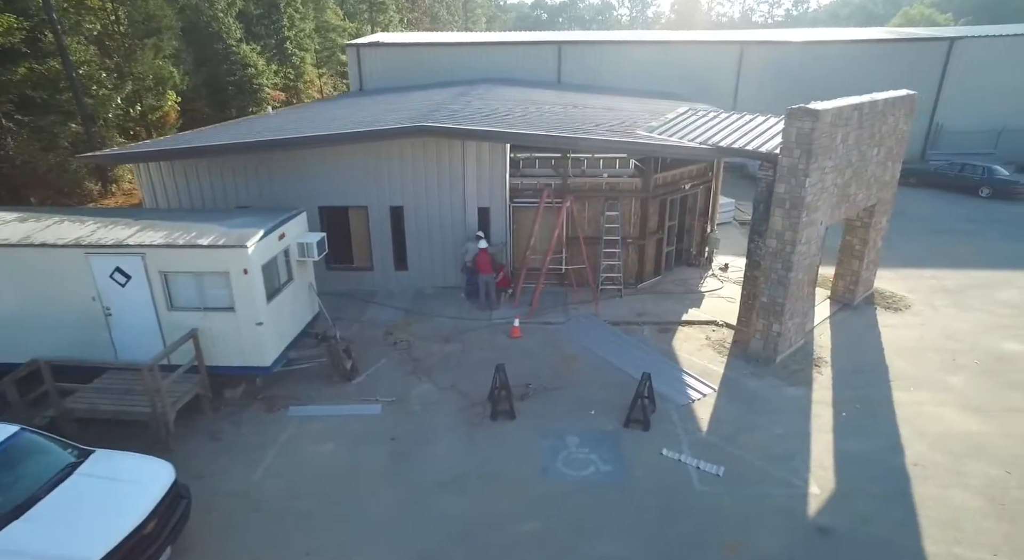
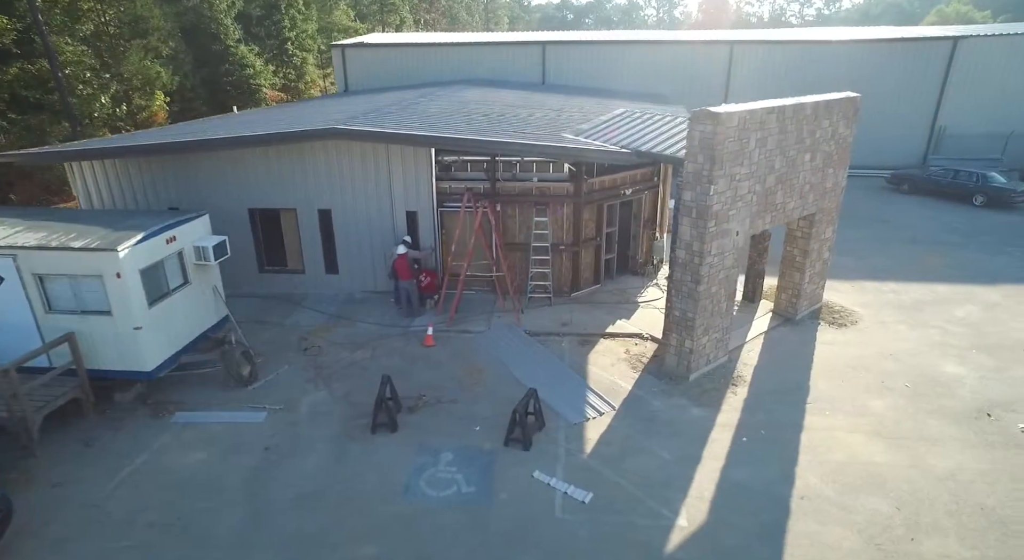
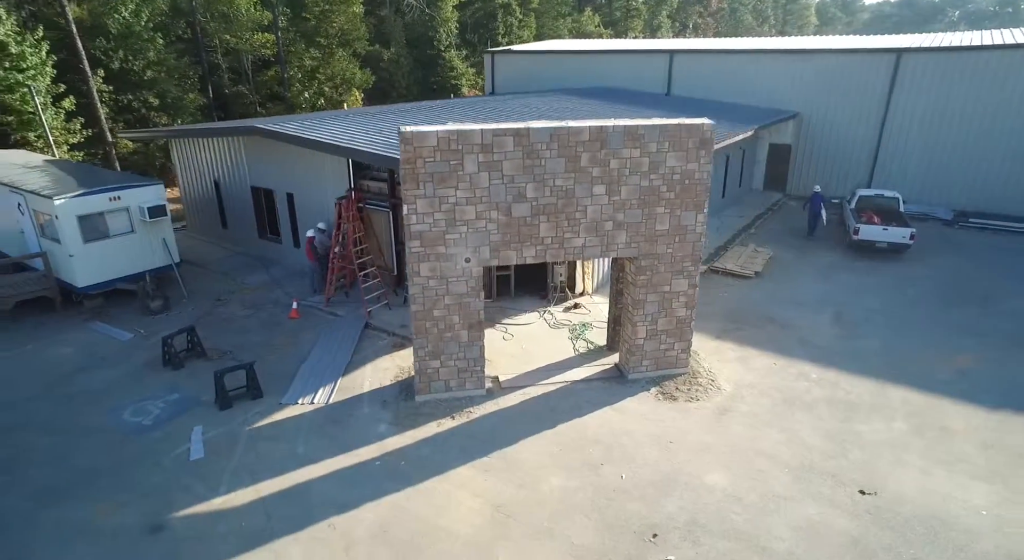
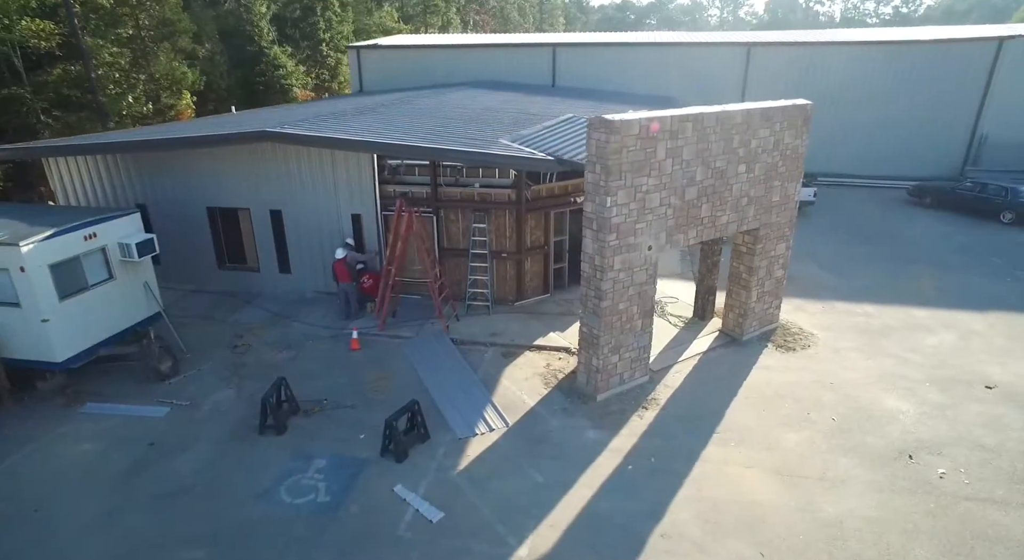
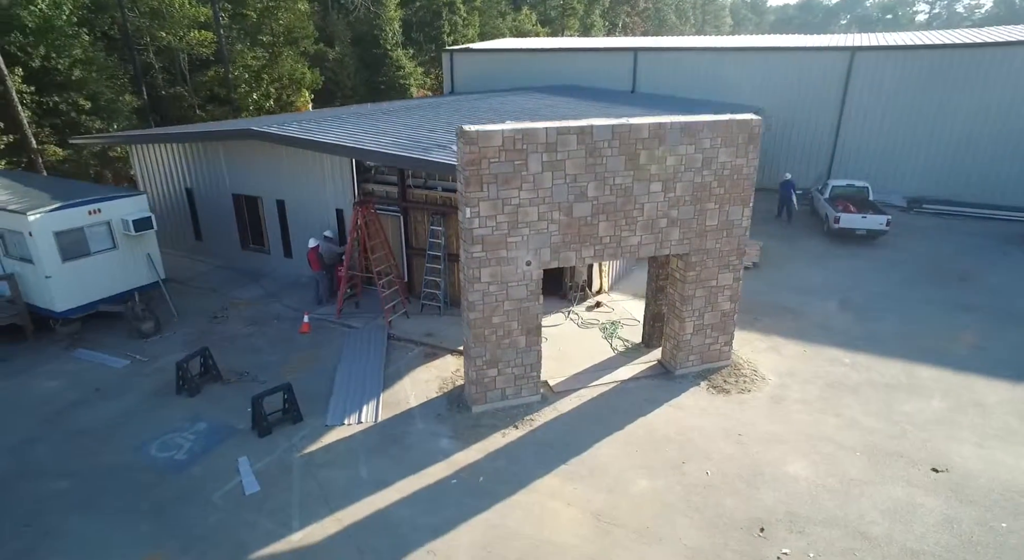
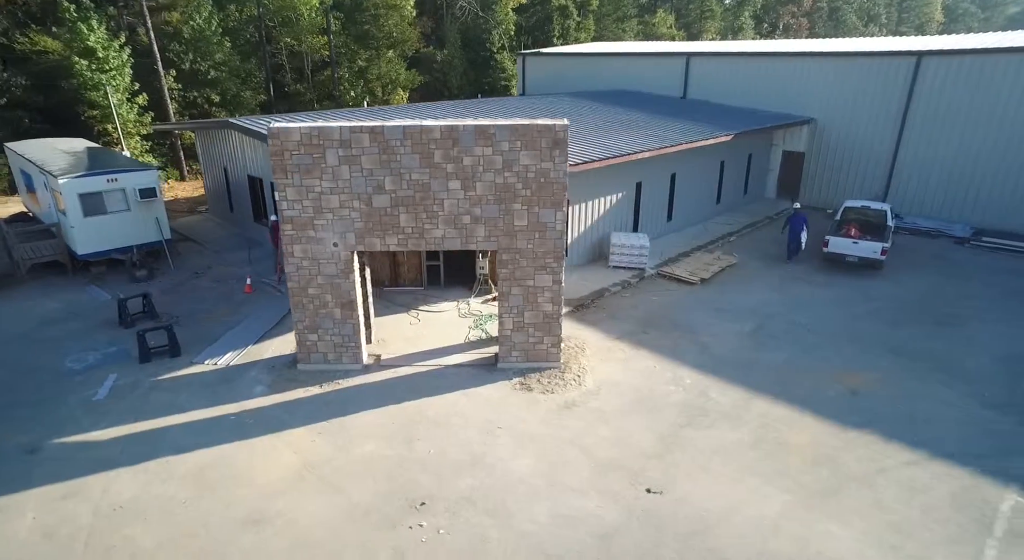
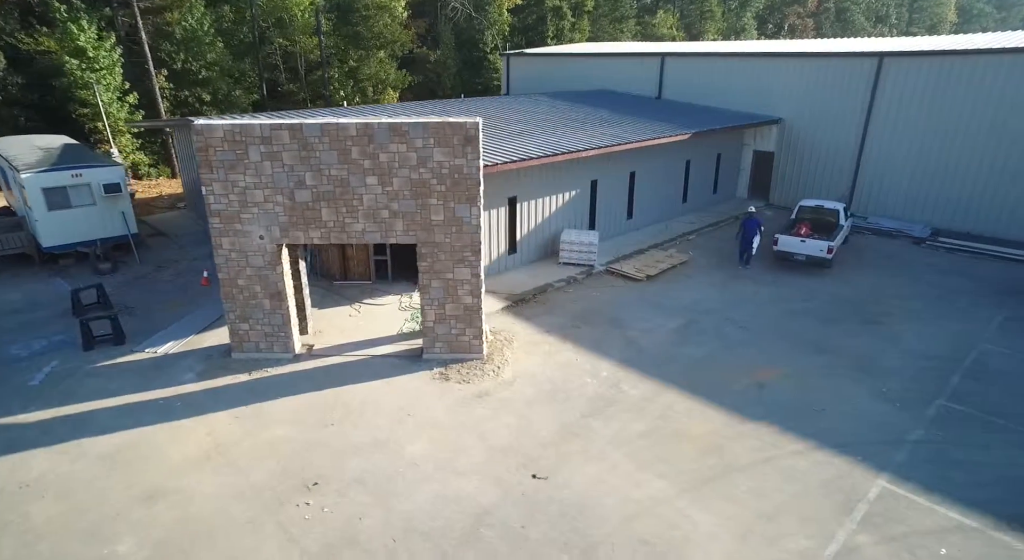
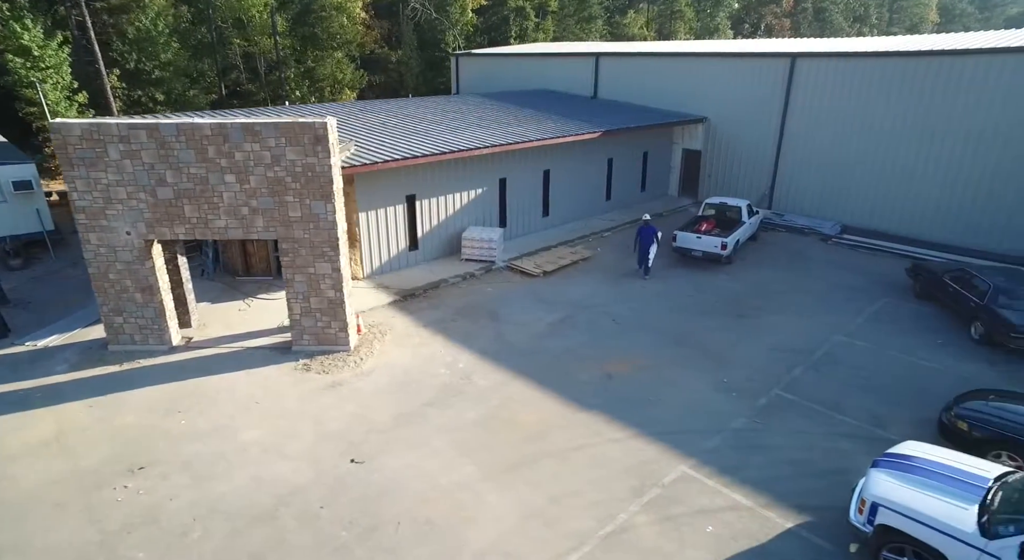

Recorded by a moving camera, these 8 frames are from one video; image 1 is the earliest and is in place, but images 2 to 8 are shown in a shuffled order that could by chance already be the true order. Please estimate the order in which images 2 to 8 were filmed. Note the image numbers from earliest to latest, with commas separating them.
2, 4, 5, 3, 6, 7, 8
